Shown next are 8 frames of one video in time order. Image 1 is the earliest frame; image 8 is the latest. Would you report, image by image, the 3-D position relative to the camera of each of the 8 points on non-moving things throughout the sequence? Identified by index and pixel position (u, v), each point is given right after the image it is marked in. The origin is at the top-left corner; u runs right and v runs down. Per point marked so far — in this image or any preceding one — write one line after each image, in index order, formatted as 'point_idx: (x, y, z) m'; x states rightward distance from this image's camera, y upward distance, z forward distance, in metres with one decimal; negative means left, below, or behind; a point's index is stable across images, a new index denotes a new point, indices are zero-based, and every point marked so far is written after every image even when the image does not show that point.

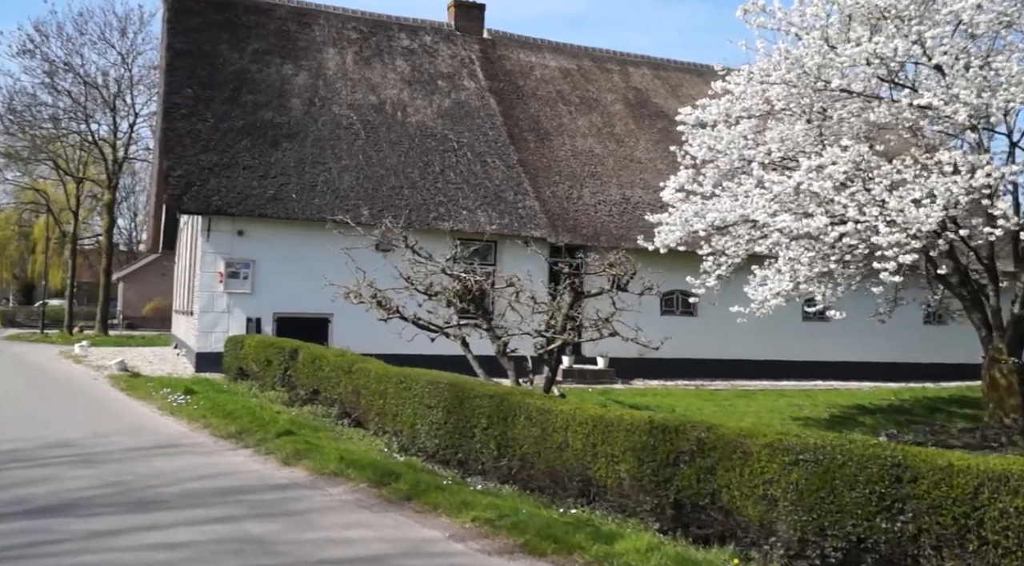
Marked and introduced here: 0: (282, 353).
0: (-3.2, -1.0, +15.7) m
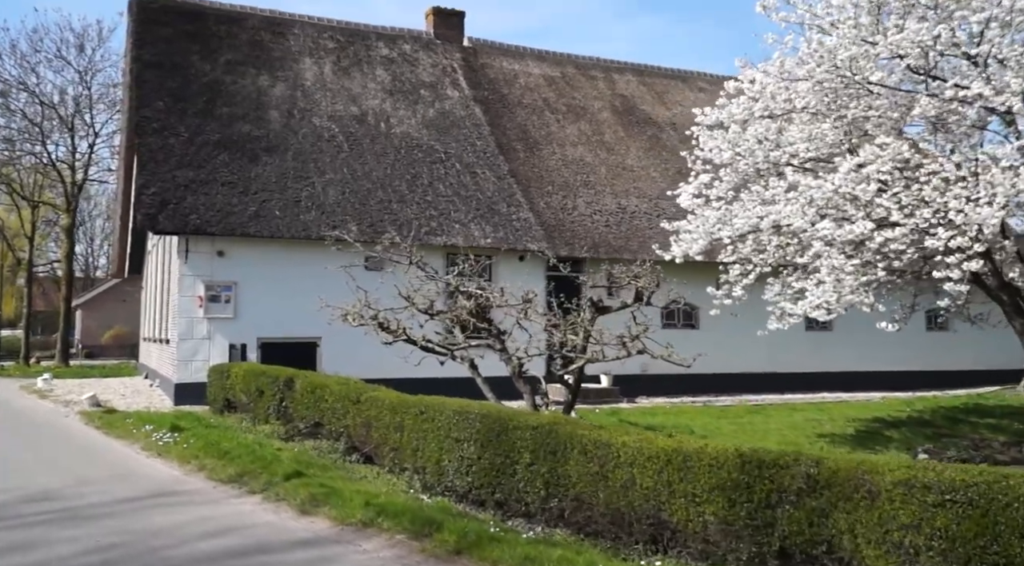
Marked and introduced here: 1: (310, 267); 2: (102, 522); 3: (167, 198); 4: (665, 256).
0: (-3.0, -1.3, +14.4) m
1: (-3.5, +0.4, +19.9) m
2: (-3.3, -1.9, +9.0) m
3: (-5.8, +1.4, +18.9) m
4: (+2.2, +0.4, +16.0) m
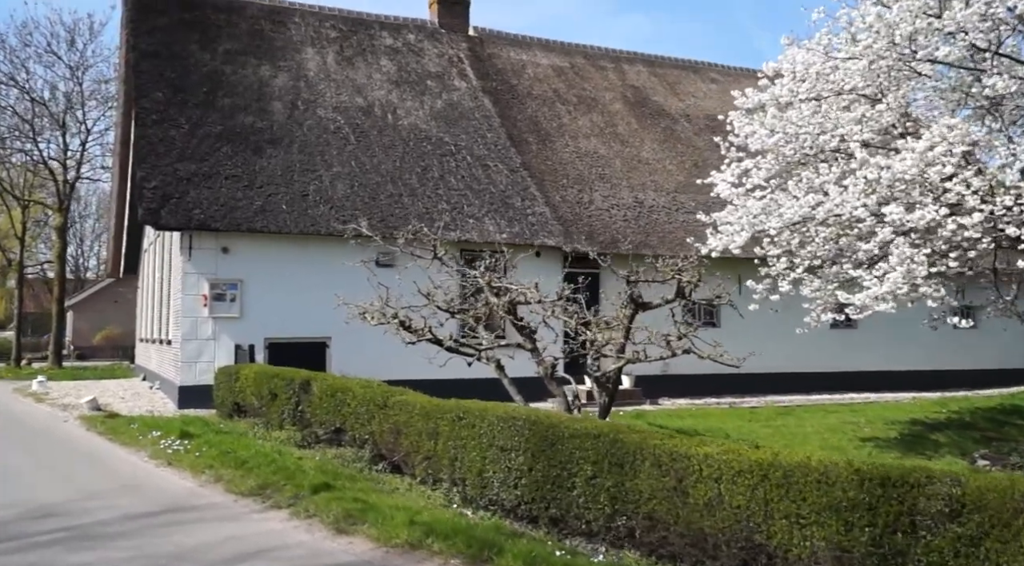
0: (-2.7, -1.2, +13.4) m
1: (-3.2, +0.4, +18.9) m
2: (-2.8, -1.9, +8.0) m
3: (-5.5, +1.5, +17.9) m
4: (+2.5, +0.5, +15.1) m
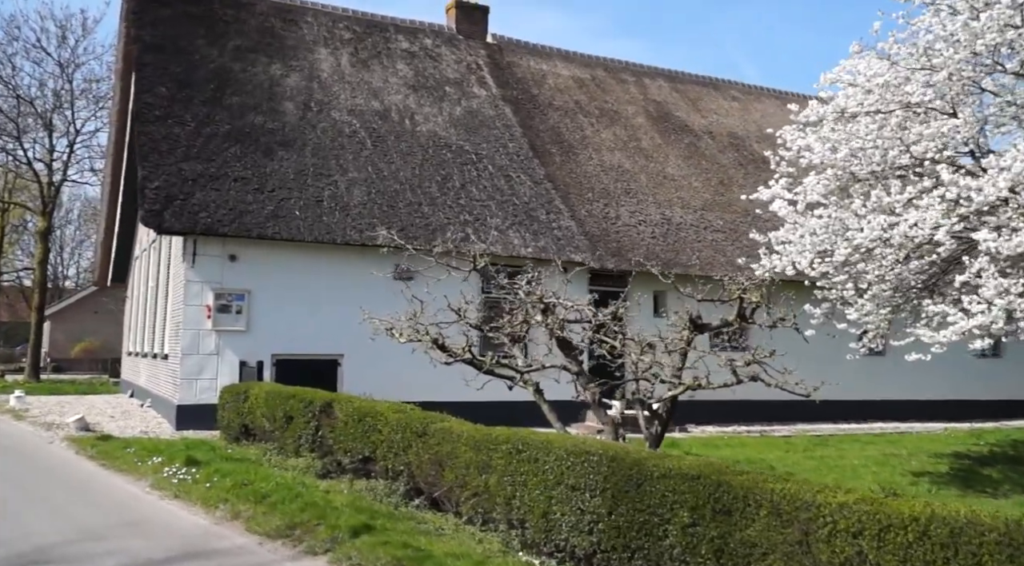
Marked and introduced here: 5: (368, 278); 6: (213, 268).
0: (-2.2, -1.3, +12.3) m
1: (-2.8, +0.2, +17.7) m
2: (-2.3, -1.9, +6.8) m
3: (-5.0, +1.3, +16.7) m
4: (+3.0, +0.2, +14.0) m
5: (-2.3, +0.1, +17.9) m
6: (-4.4, +0.2, +16.9) m
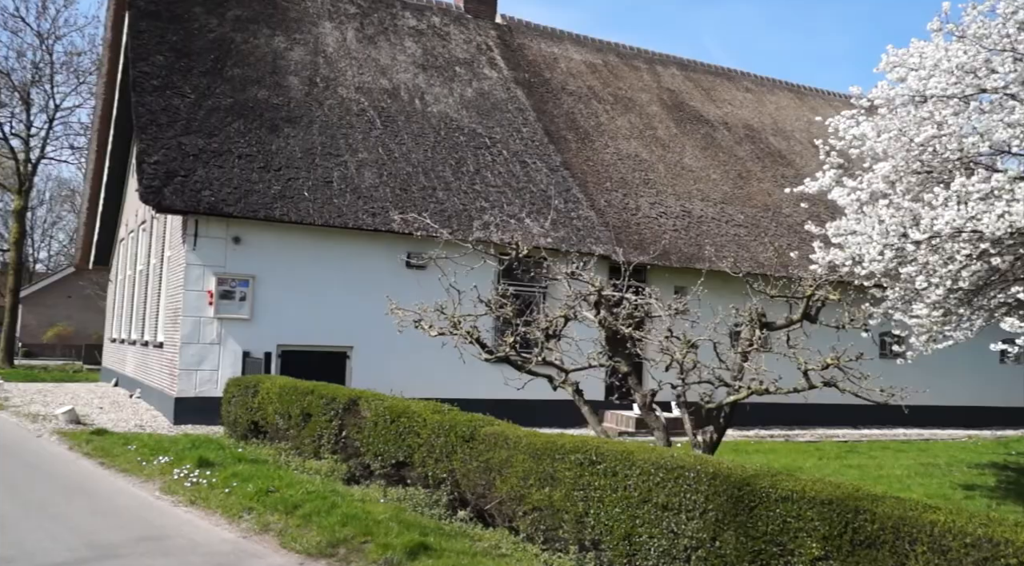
0: (-1.8, -1.2, +11.2) m
1: (-2.4, +0.4, +16.6) m
2: (-1.8, -1.7, +5.7) m
3: (-4.6, +1.6, +15.5) m
4: (+3.4, +0.2, +13.0) m
5: (-2.0, +0.3, +16.8) m
6: (-4.1, +0.4, +15.7) m
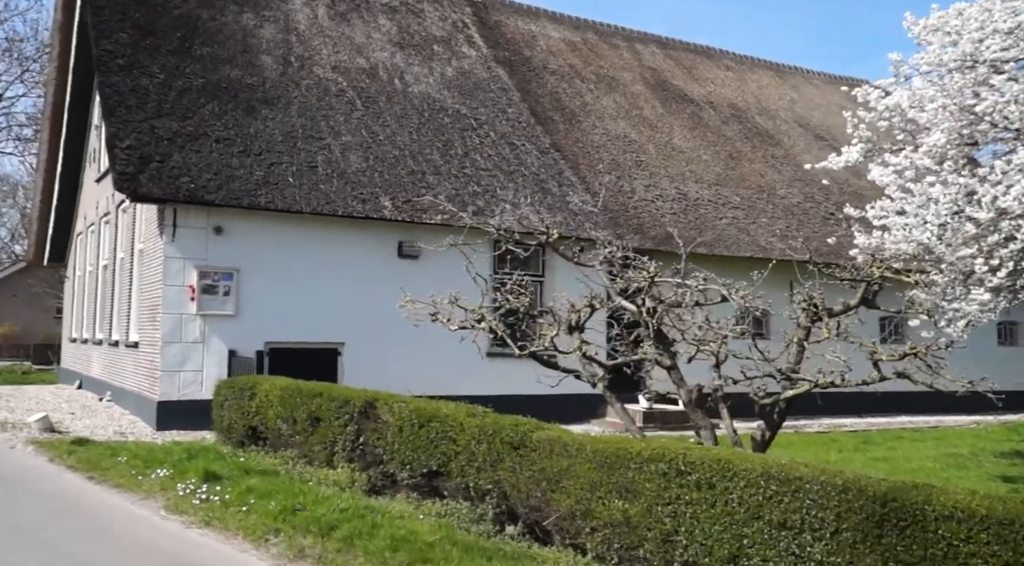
0: (-1.5, -1.1, +10.1) m
1: (-2.4, +0.6, +15.5) m
2: (-1.2, -1.7, +4.7) m
3: (-4.6, +1.7, +14.3) m
4: (+3.6, +0.4, +12.2) m
5: (-2.0, +0.4, +15.7) m
6: (-4.1, +0.5, +14.5) m
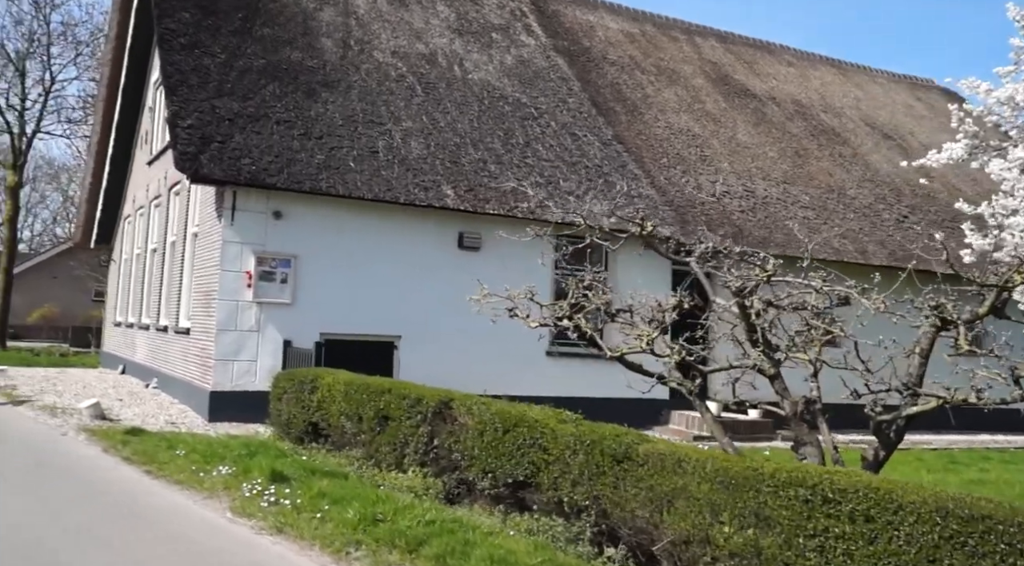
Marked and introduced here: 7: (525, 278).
0: (-0.8, -1.0, +9.4) m
1: (-1.6, +0.7, +14.8) m
2: (-0.7, -1.7, +4.0) m
3: (-3.7, +1.8, +13.7) m
4: (+4.4, +0.4, +11.4) m
5: (-1.1, +0.5, +15.0) m
6: (-3.2, +0.7, +13.9) m
7: (+0.2, +0.1, +15.6) m
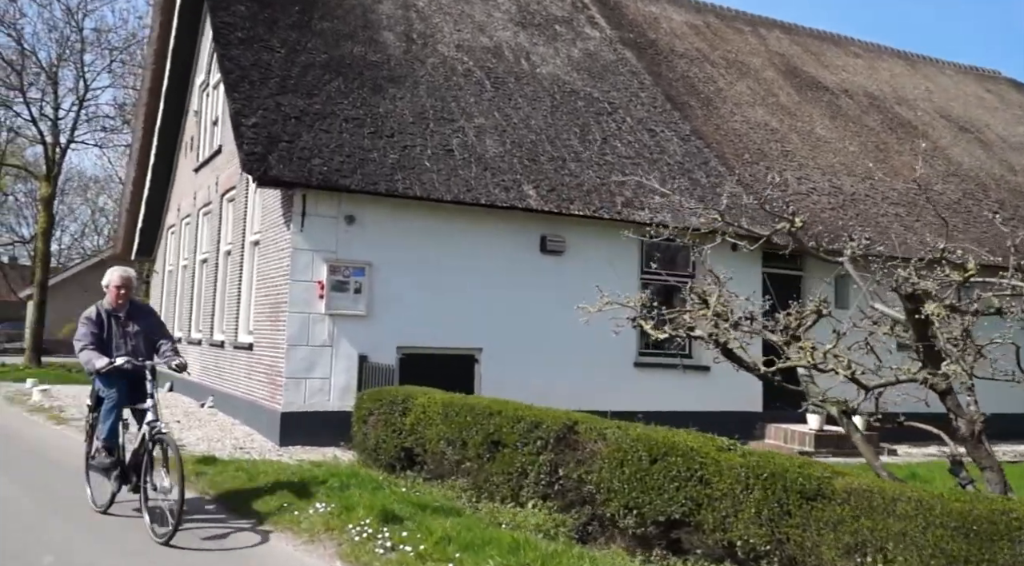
0: (+0.2, -1.1, +8.3) m
1: (-0.5, +0.6, +13.7) m
2: (+0.2, -1.7, +2.9) m
3: (-2.7, +1.7, +12.7) m
4: (+5.4, +0.4, +10.2) m
5: (0.0, +0.4, +13.9) m
6: (-2.2, +0.6, +12.8) m
7: (+1.3, 0.0, +14.5) m
